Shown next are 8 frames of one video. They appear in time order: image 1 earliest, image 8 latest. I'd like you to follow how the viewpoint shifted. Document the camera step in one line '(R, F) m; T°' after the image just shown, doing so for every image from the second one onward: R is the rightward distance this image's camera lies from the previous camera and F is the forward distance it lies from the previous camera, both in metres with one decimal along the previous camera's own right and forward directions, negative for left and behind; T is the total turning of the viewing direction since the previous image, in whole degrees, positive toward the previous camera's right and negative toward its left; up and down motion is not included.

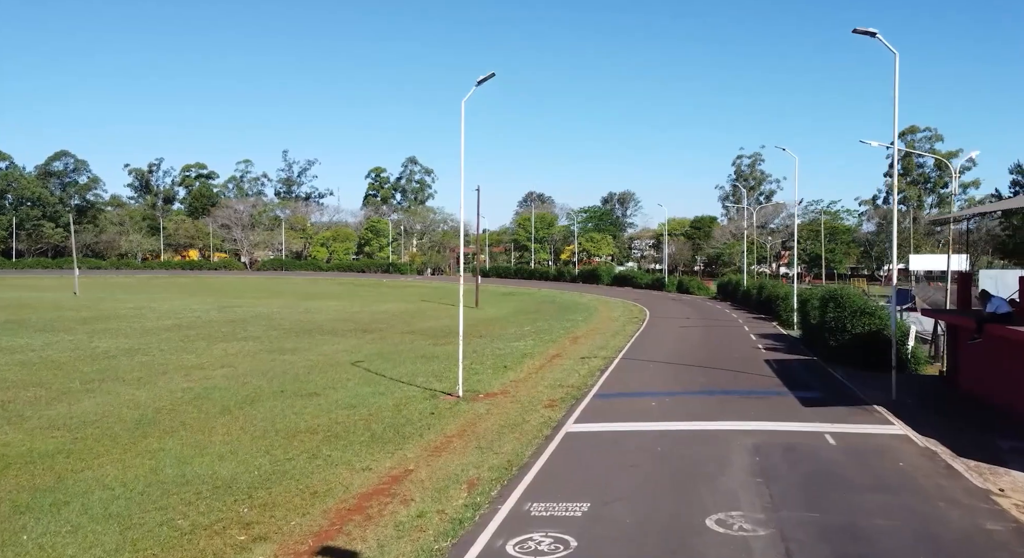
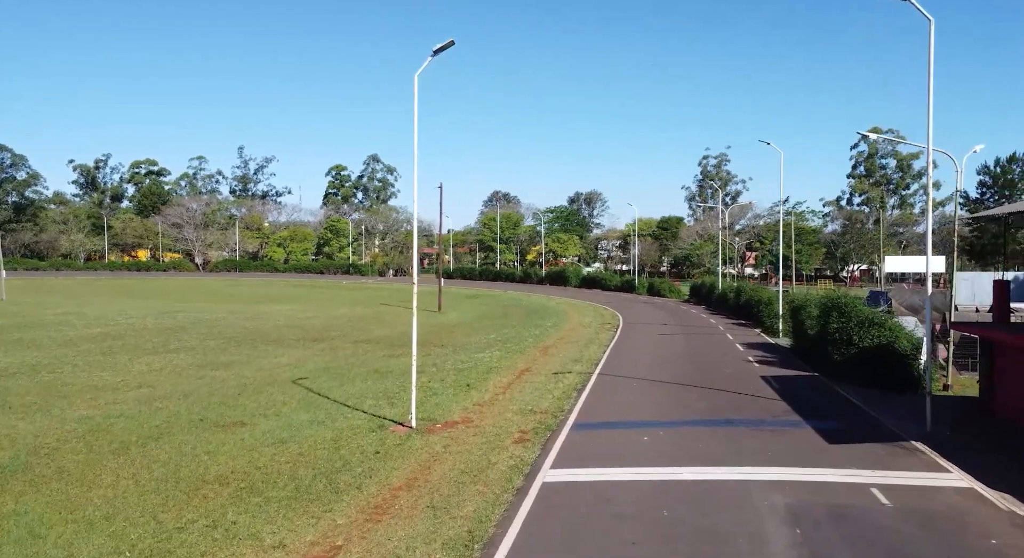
(0.0, +3.1) m; +2°
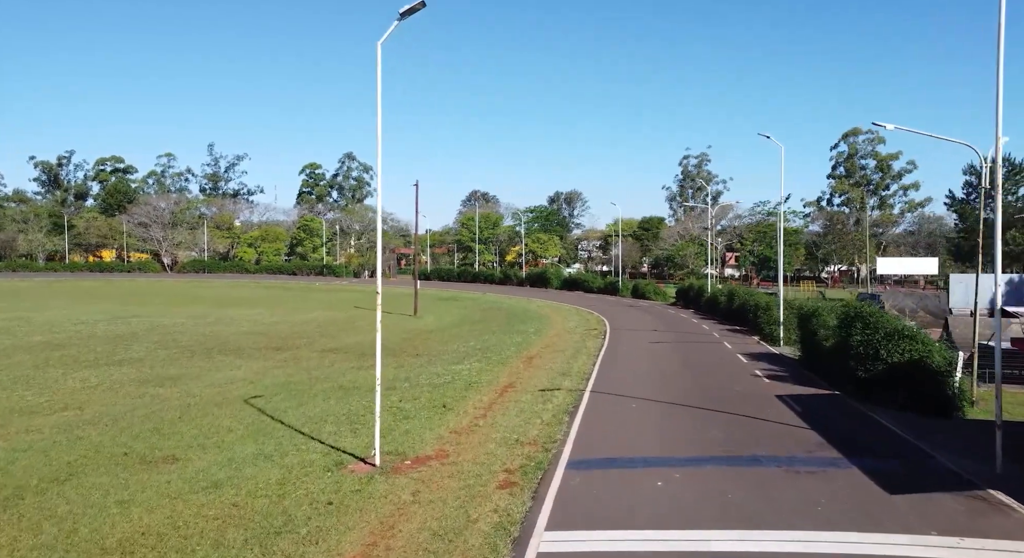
(-0.1, +2.6) m; +1°
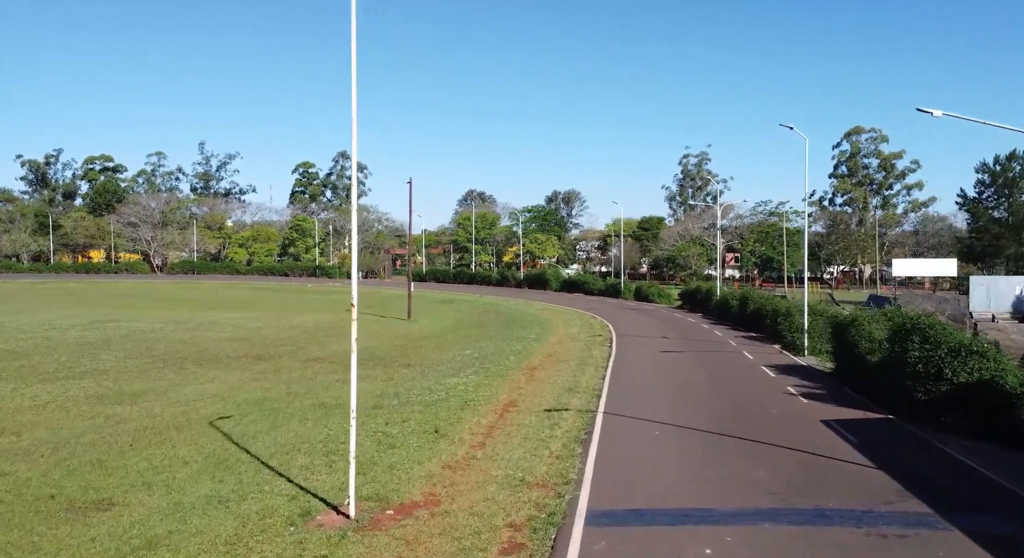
(-0.1, +2.5) m; 0°
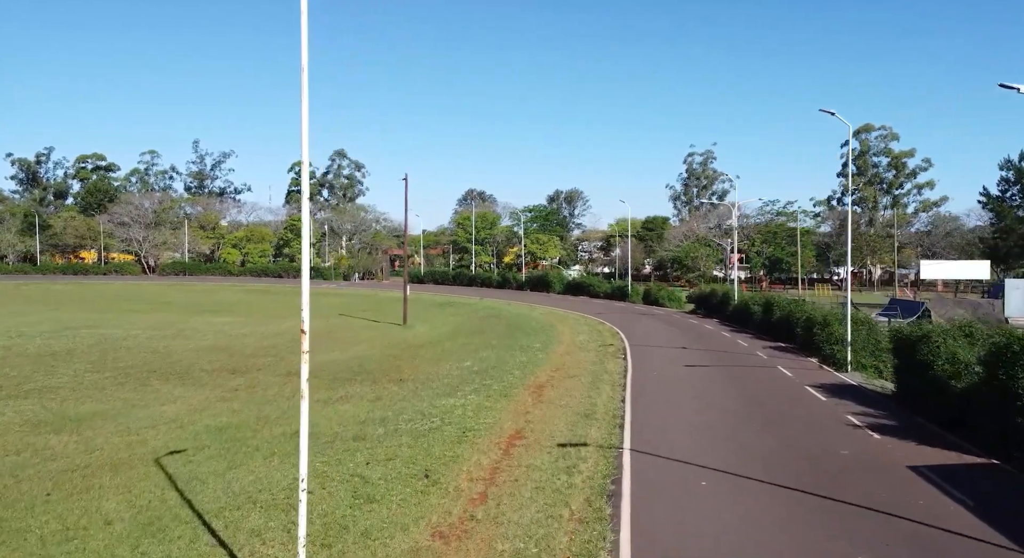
(-0.1, +3.2) m; 0°
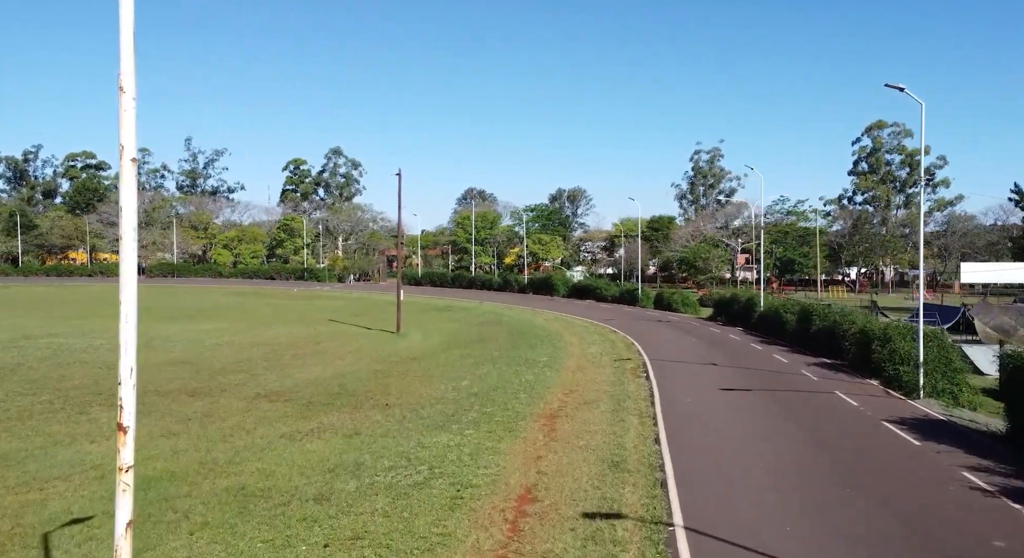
(-0.1, +4.0) m; 0°
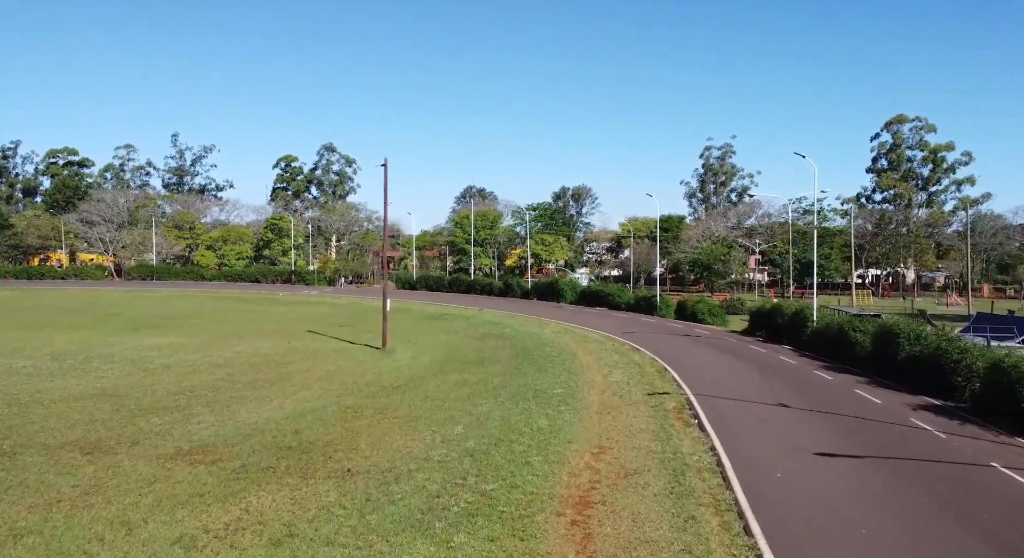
(-0.2, +6.3) m; 0°
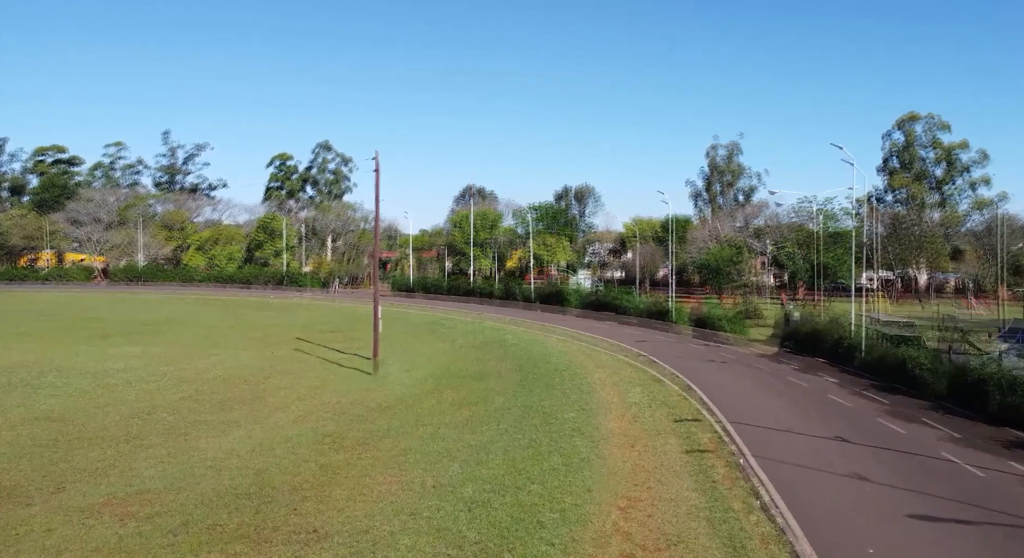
(-0.1, +3.4) m; 0°
